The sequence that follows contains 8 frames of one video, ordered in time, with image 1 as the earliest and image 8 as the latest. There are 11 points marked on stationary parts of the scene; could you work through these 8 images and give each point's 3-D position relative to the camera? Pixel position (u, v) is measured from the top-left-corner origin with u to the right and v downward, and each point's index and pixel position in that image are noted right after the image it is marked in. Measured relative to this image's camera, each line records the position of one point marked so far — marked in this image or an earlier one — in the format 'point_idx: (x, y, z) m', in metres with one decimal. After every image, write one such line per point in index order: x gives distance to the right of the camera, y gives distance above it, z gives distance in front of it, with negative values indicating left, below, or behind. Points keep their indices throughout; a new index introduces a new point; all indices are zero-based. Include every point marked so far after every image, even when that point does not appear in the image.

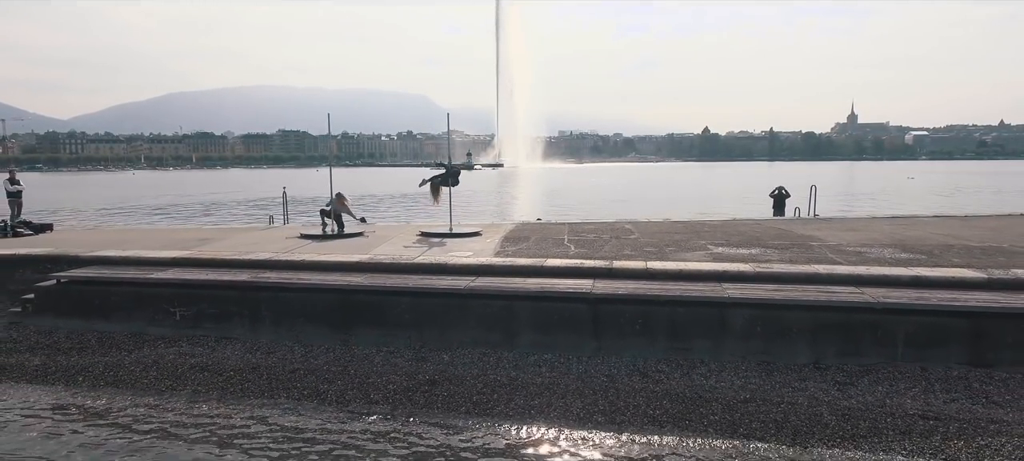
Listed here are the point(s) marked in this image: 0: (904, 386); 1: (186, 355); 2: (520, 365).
0: (+4.4, -1.7, +7.1) m
1: (-4.5, -1.7, +8.8) m
2: (+0.1, -1.7, +8.1) m
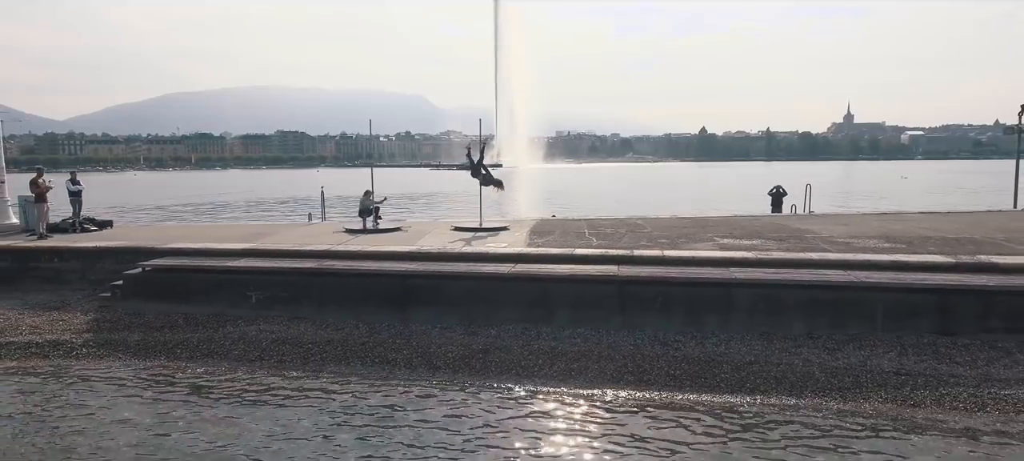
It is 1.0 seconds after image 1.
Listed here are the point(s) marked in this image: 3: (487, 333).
0: (+5.0, -1.6, +8.5) m
1: (-3.9, -1.6, +10.2) m
2: (+0.7, -1.6, +9.5) m
3: (-0.4, -1.6, +9.7) m
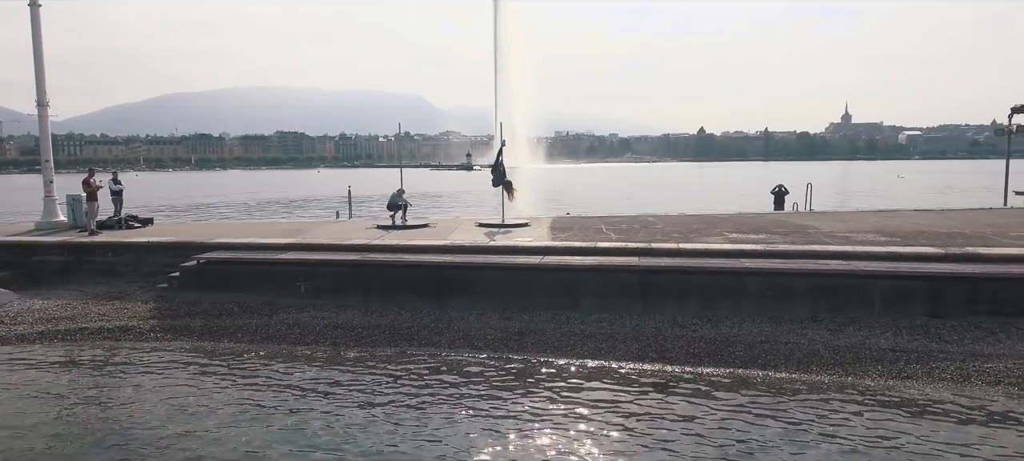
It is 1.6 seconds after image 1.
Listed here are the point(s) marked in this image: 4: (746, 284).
0: (+5.5, -1.5, +9.5) m
1: (-3.4, -1.5, +11.1) m
2: (+1.2, -1.5, +10.4) m
3: (+0.1, -1.5, +10.7) m
4: (+3.8, -0.9, +10.4) m
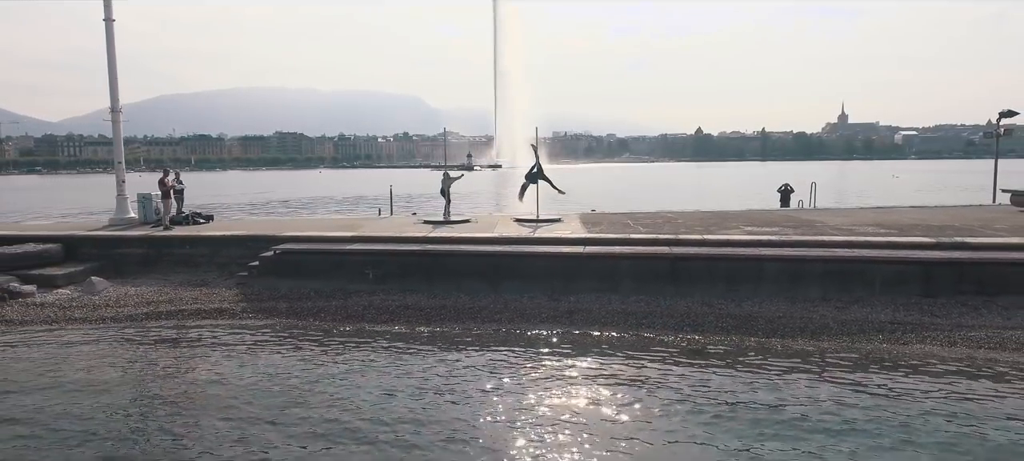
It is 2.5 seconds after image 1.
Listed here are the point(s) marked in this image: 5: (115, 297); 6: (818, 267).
0: (+6.5, -1.3, +11.1) m
1: (-2.5, -1.4, +12.7) m
2: (+2.2, -1.3, +12.0) m
3: (+1.1, -1.3, +12.2) m
4: (+4.8, -0.7, +12.0) m
5: (-8.4, -1.4, +13.4) m
6: (+5.7, -0.7, +11.8) m
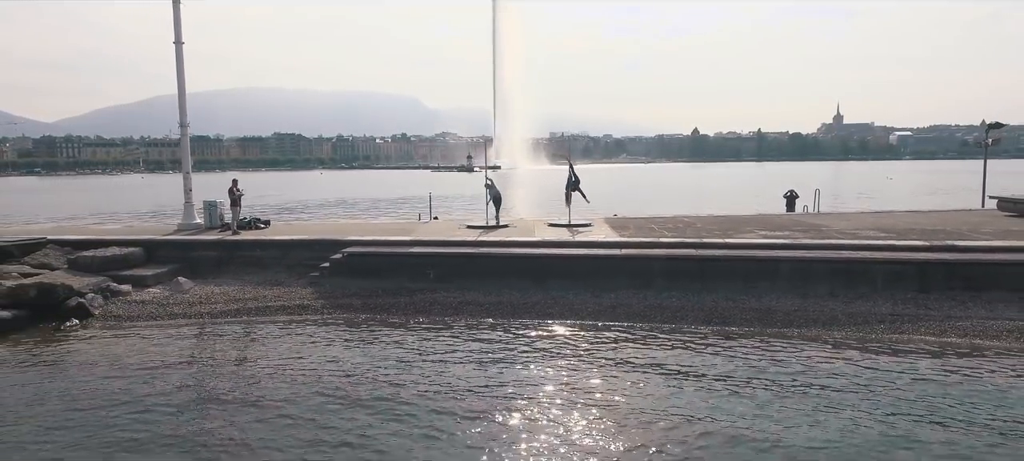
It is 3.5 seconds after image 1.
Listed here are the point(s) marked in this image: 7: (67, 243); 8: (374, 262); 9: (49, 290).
0: (+7.5, -1.4, +12.9) m
1: (-1.4, -1.5, +14.4) m
2: (+3.2, -1.4, +13.7) m
3: (+2.1, -1.4, +14.0) m
4: (+5.8, -0.8, +13.7) m
5: (-7.3, -1.5, +15.1) m
6: (+6.8, -0.8, +13.5) m
7: (-12.6, -0.4, +17.9) m
8: (-3.4, -0.8, +15.4) m
9: (-10.2, -1.3, +14.0) m
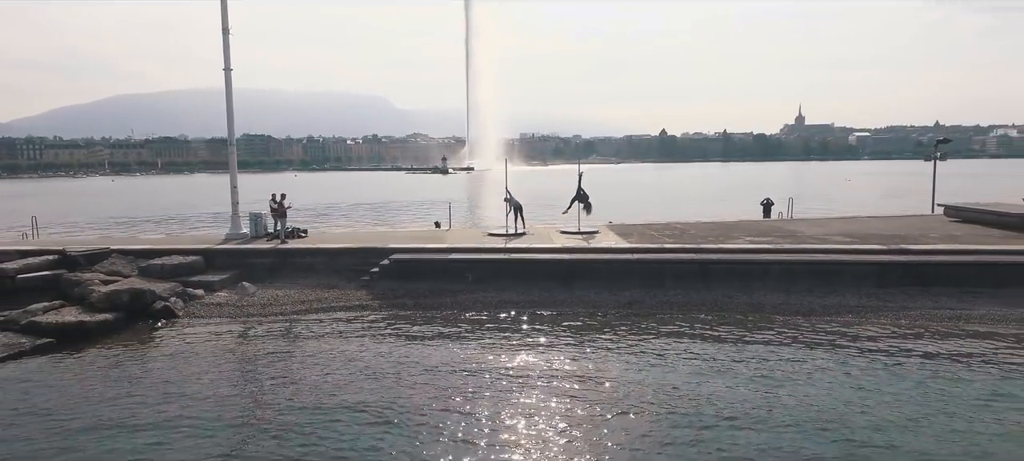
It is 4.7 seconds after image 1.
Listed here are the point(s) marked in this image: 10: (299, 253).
0: (+8.4, -1.6, +15.7) m
1: (-0.6, -1.7, +16.8) m
2: (+4.0, -1.7, +16.4) m
3: (+2.9, -1.7, +16.5) m
4: (+6.6, -1.0, +16.5) m
5: (-6.6, -1.8, +17.2) m
6: (+7.6, -1.0, +16.3) m
7: (-12.0, -0.7, +19.8) m
8: (-2.6, -1.0, +17.7) m
9: (-9.4, -1.6, +16.0) m
10: (-6.5, -0.7, +19.2) m
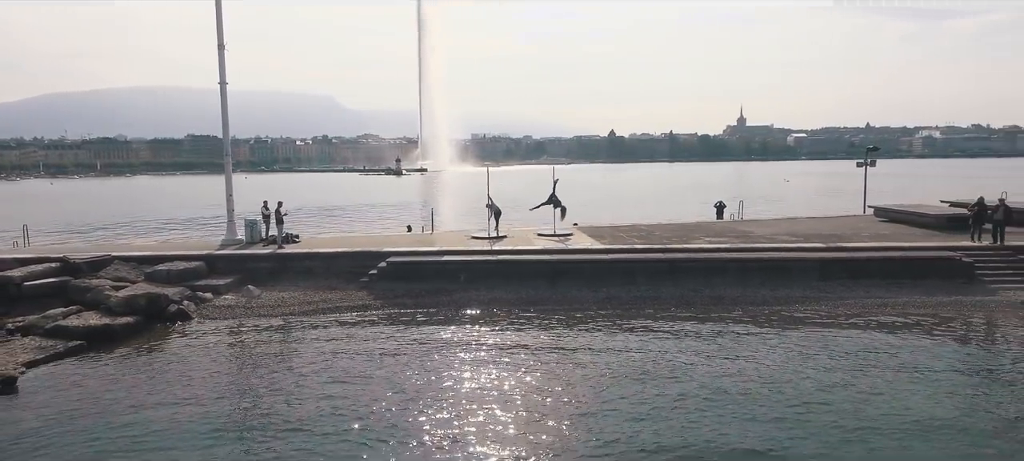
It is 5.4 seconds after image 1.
0: (+8.1, -1.7, +18.1) m
1: (-0.9, -1.9, +18.5) m
2: (+3.8, -1.7, +18.5) m
3: (+2.7, -1.7, +18.6) m
4: (+6.3, -1.1, +18.8) m
5: (-6.9, -2.0, +18.5) m
6: (+7.3, -1.0, +18.7) m
7: (-12.5, -0.9, +20.6) m
8: (-3.0, -1.2, +19.3) m
9: (-9.6, -1.8, +17.0) m
10: (-6.9, -0.9, +20.5) m
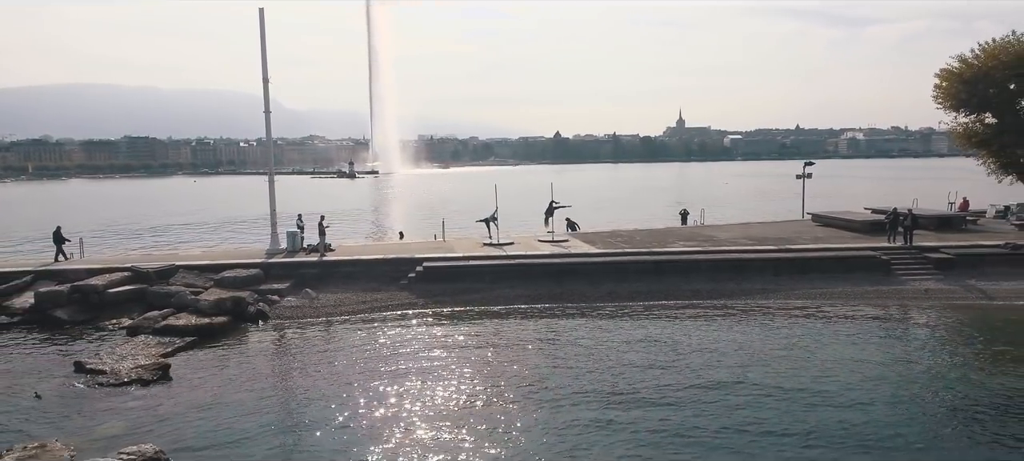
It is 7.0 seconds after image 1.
0: (+8.8, -1.9, +22.9) m
1: (-0.2, -2.2, +22.4) m
2: (+4.4, -2.0, +22.8) m
3: (+3.3, -2.0, +22.8) m
4: (+7.0, -1.3, +23.3) m
5: (-6.2, -2.4, +21.9) m
6: (+7.9, -1.2, +23.3) m
7: (-11.9, -1.4, +23.5) m
8: (-2.4, -1.5, +23.1) m
9: (-8.8, -2.3, +20.2) m
10: (-6.4, -1.3, +23.9) m
